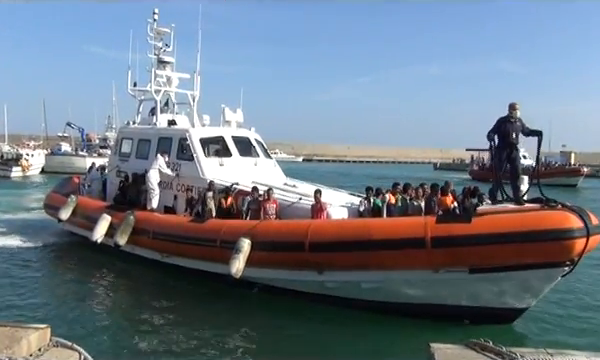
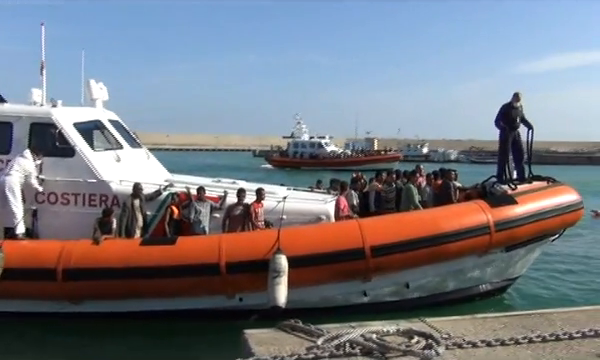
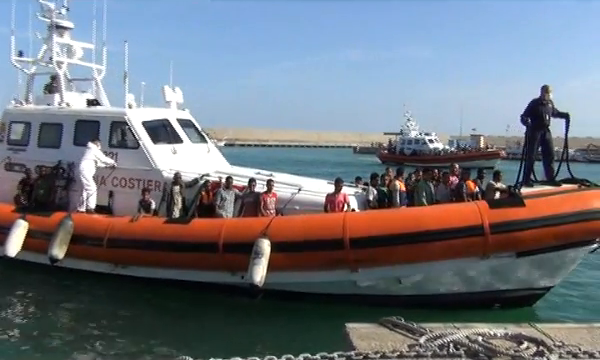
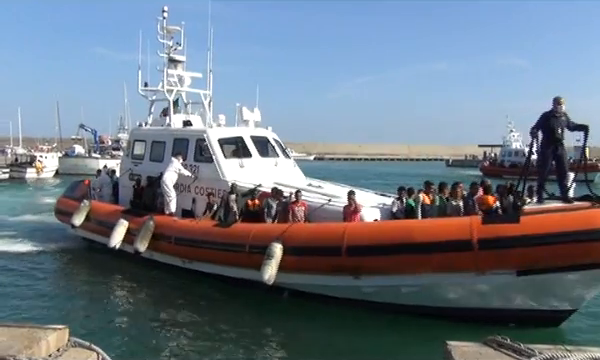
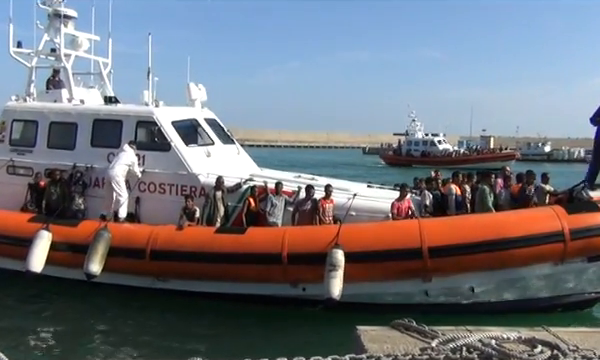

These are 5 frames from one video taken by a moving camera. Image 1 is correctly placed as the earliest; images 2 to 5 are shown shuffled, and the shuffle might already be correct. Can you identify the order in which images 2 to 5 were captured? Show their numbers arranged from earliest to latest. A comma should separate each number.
4, 3, 5, 2
